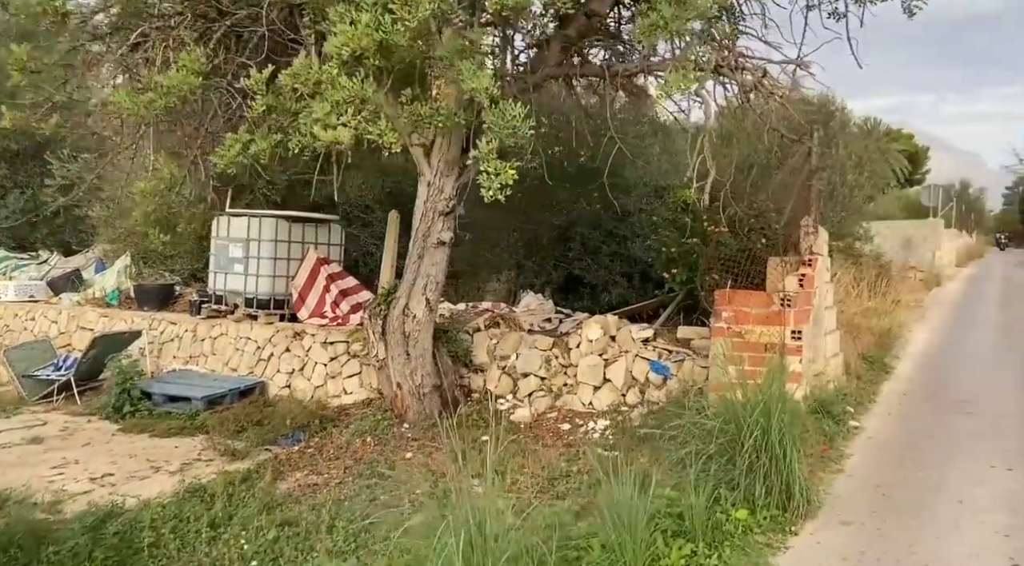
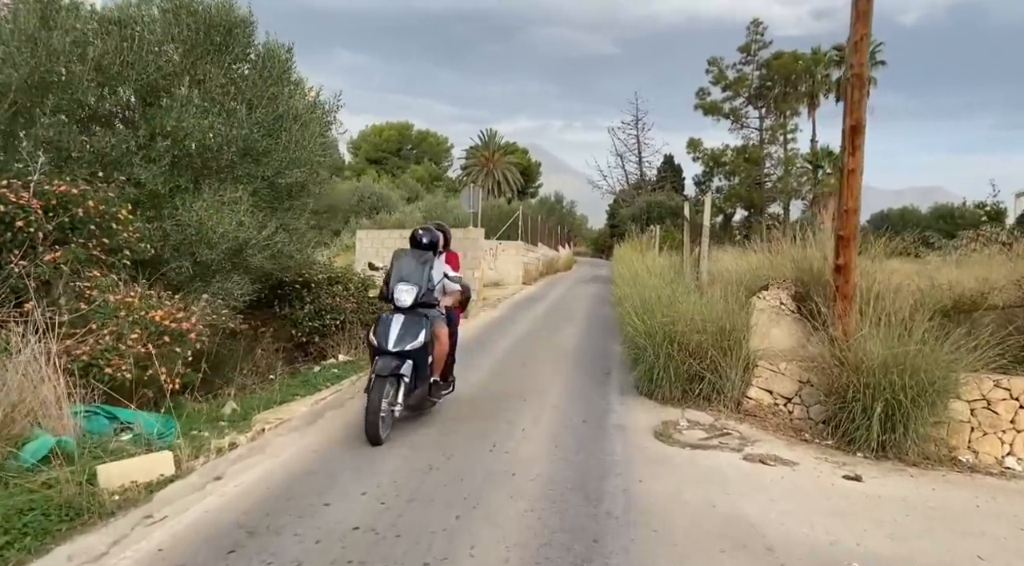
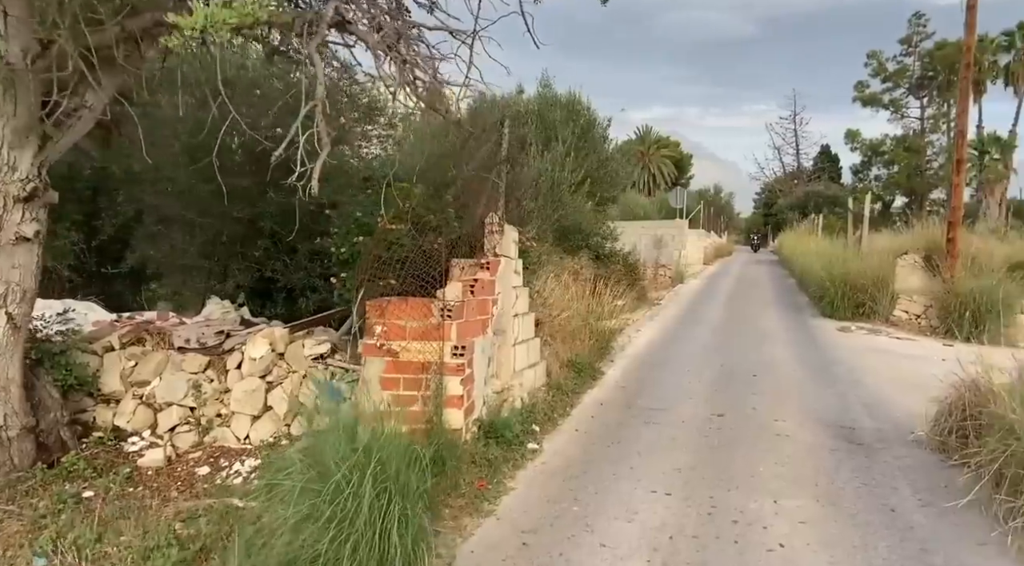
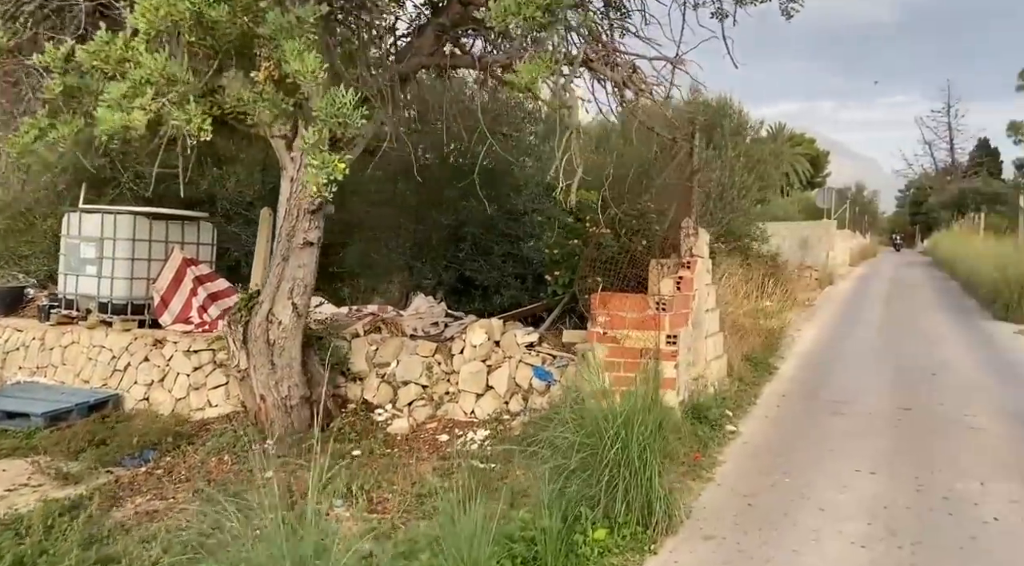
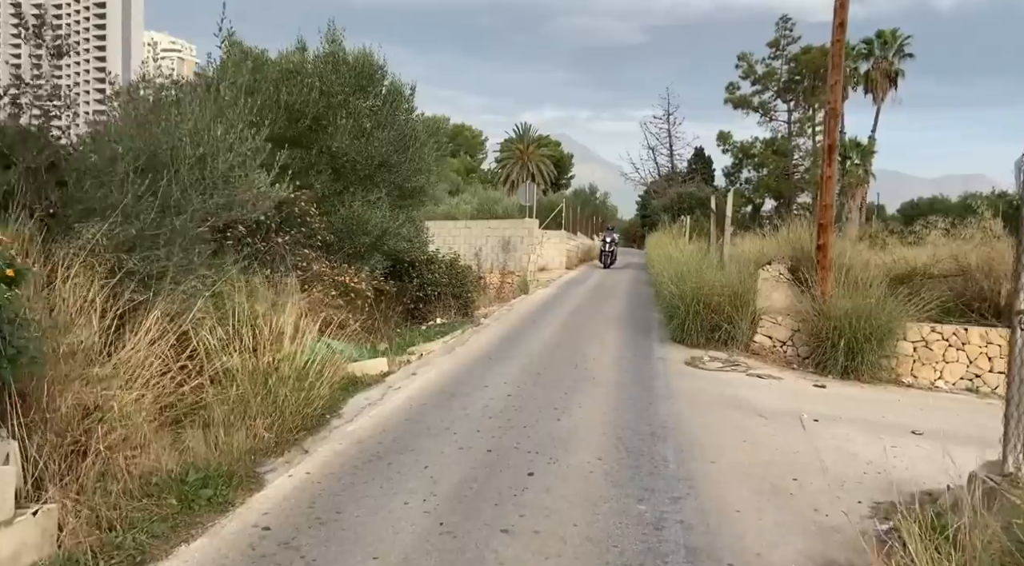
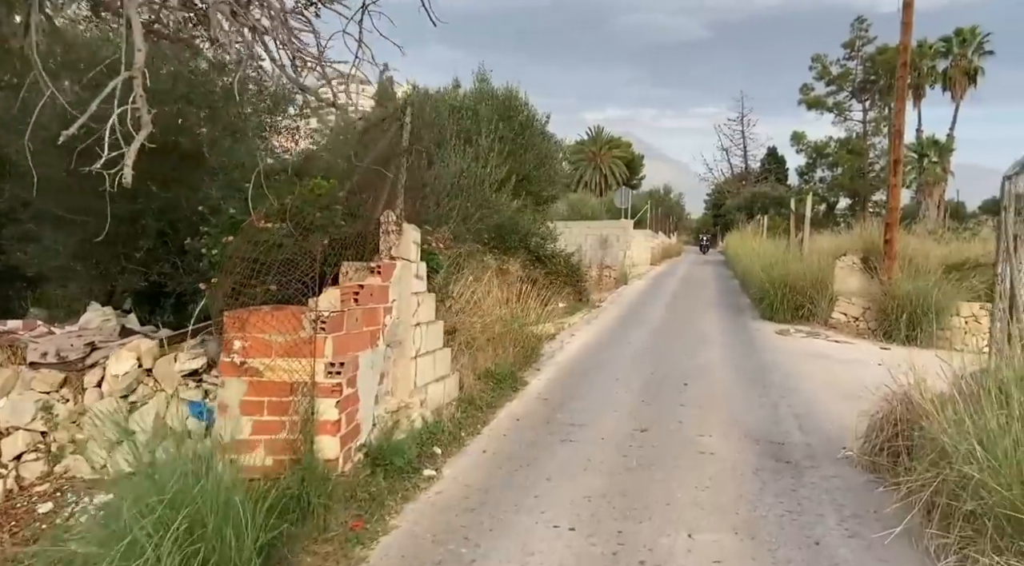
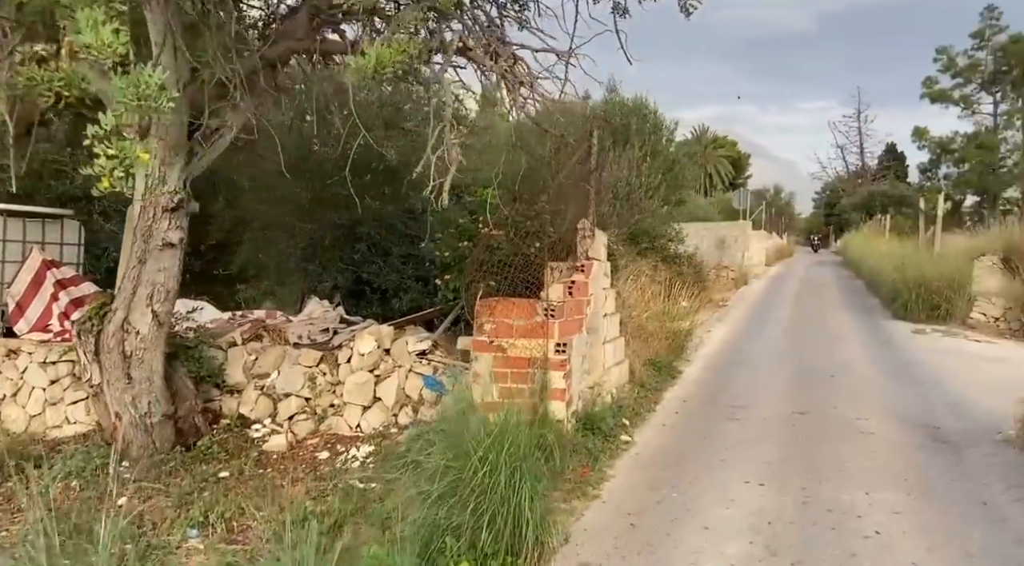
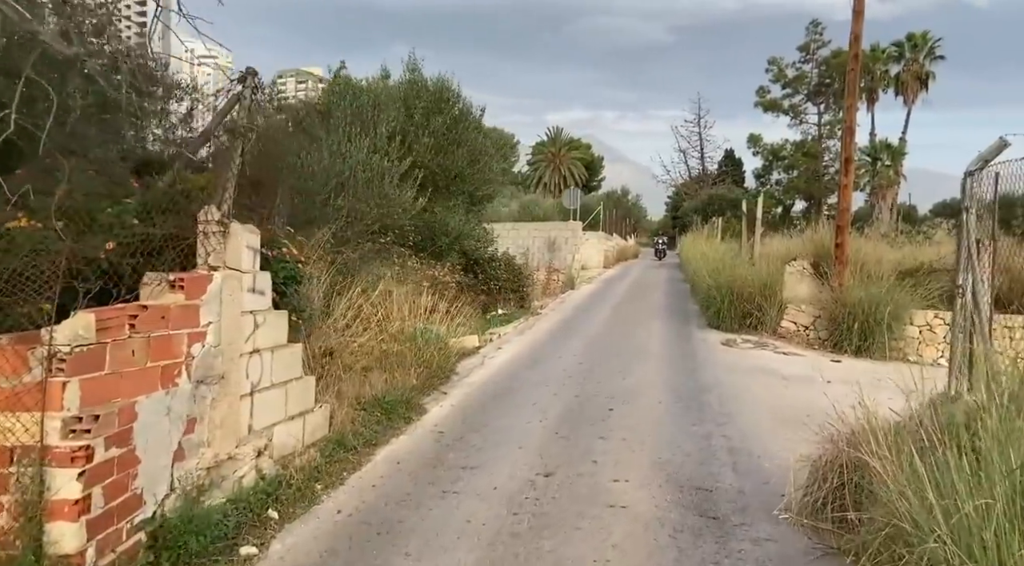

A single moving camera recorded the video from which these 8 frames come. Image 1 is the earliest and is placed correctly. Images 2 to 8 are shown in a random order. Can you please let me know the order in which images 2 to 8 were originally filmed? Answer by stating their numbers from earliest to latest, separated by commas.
4, 7, 3, 6, 8, 5, 2
